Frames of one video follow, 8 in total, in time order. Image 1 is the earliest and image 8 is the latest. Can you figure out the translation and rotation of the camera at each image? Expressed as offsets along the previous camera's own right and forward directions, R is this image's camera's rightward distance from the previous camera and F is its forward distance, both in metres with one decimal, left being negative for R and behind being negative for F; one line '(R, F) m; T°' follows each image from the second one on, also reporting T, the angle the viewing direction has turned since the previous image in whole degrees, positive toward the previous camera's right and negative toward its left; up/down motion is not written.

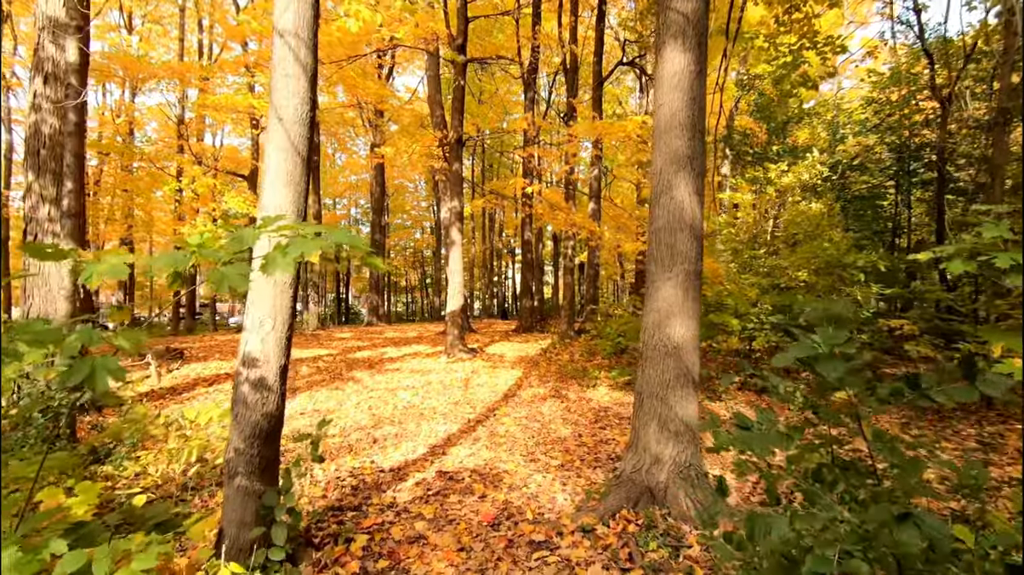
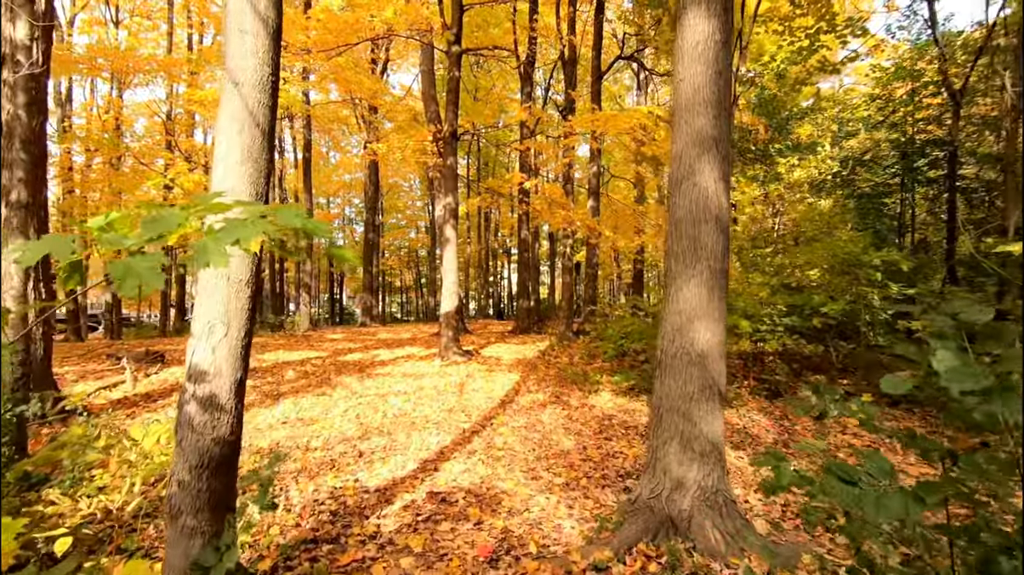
(0.0, +0.4) m; +1°
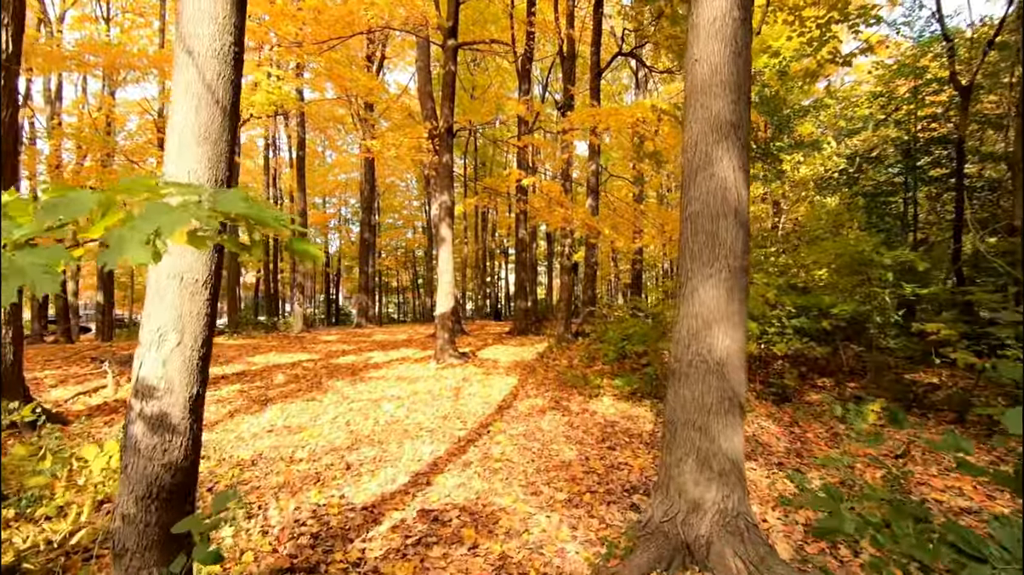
(0.0, +0.3) m; 0°
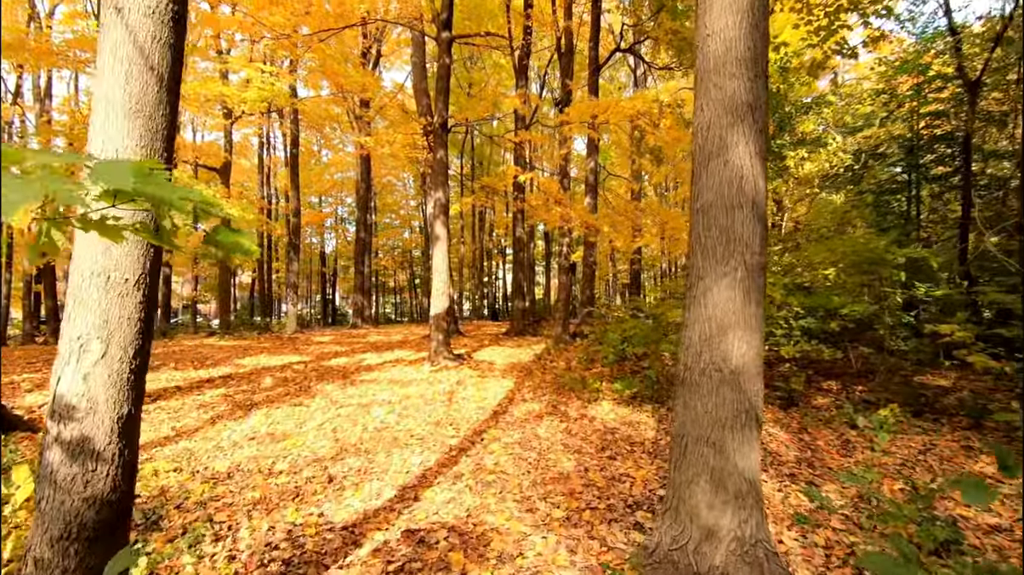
(0.0, +0.3) m; 0°
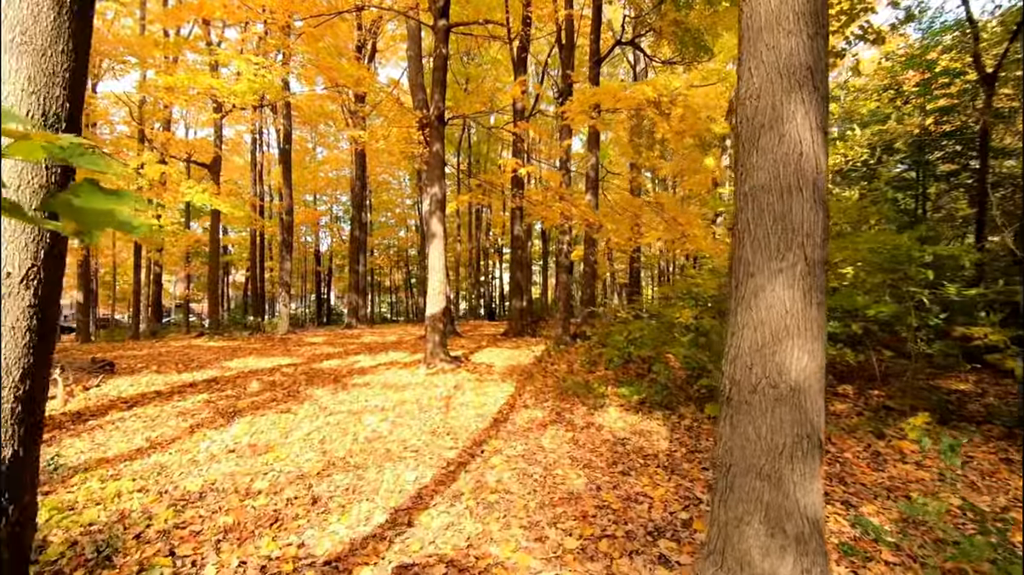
(-0.1, +0.4) m; 0°
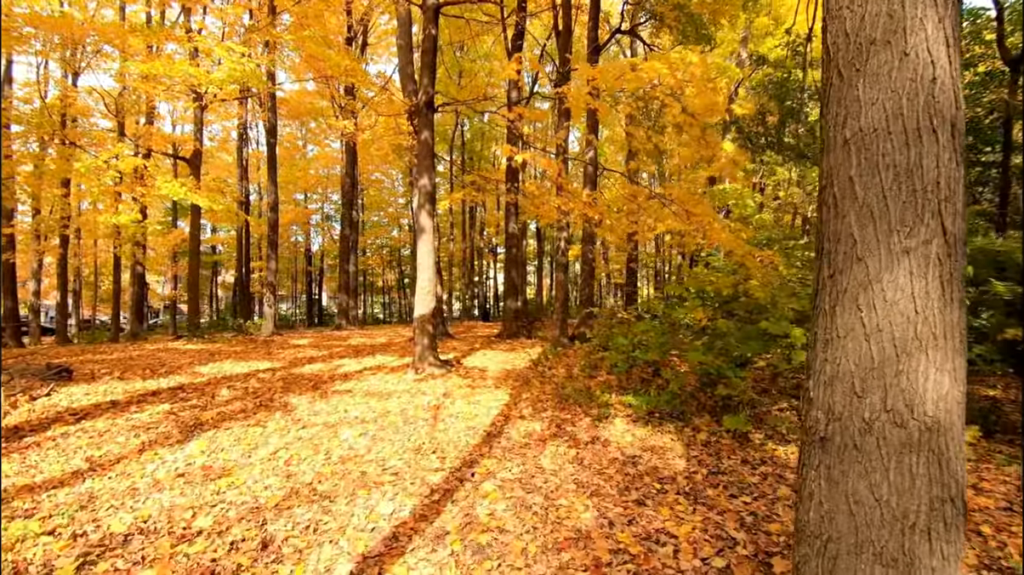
(0.0, +0.7) m; +1°
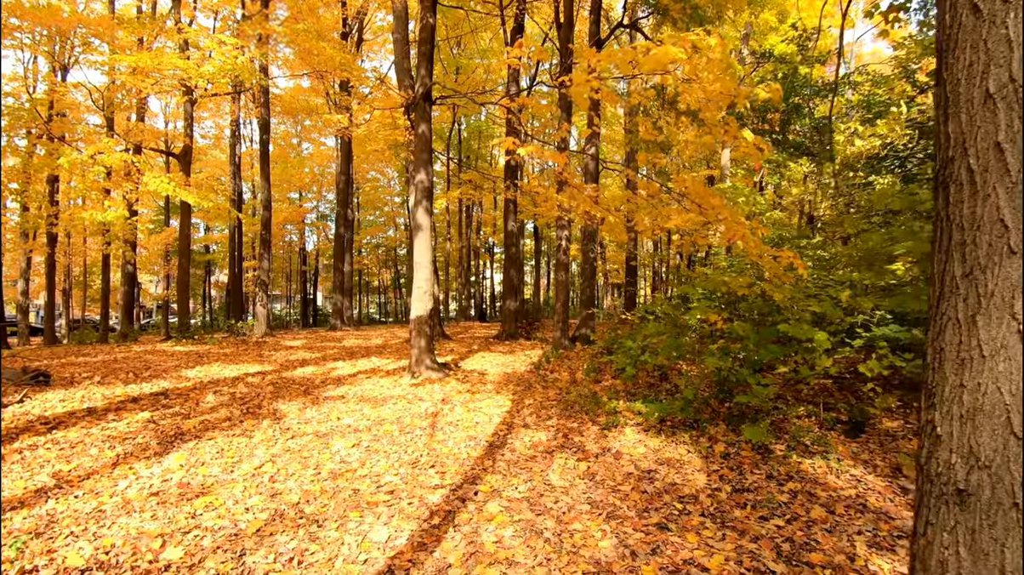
(-0.1, +0.4) m; 0°
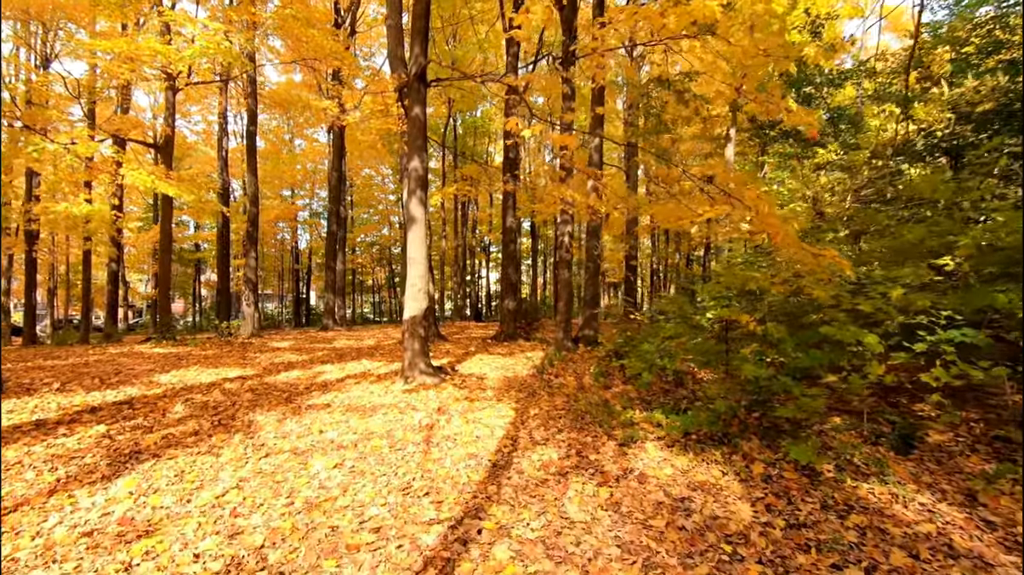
(-0.1, +0.7) m; +1°
